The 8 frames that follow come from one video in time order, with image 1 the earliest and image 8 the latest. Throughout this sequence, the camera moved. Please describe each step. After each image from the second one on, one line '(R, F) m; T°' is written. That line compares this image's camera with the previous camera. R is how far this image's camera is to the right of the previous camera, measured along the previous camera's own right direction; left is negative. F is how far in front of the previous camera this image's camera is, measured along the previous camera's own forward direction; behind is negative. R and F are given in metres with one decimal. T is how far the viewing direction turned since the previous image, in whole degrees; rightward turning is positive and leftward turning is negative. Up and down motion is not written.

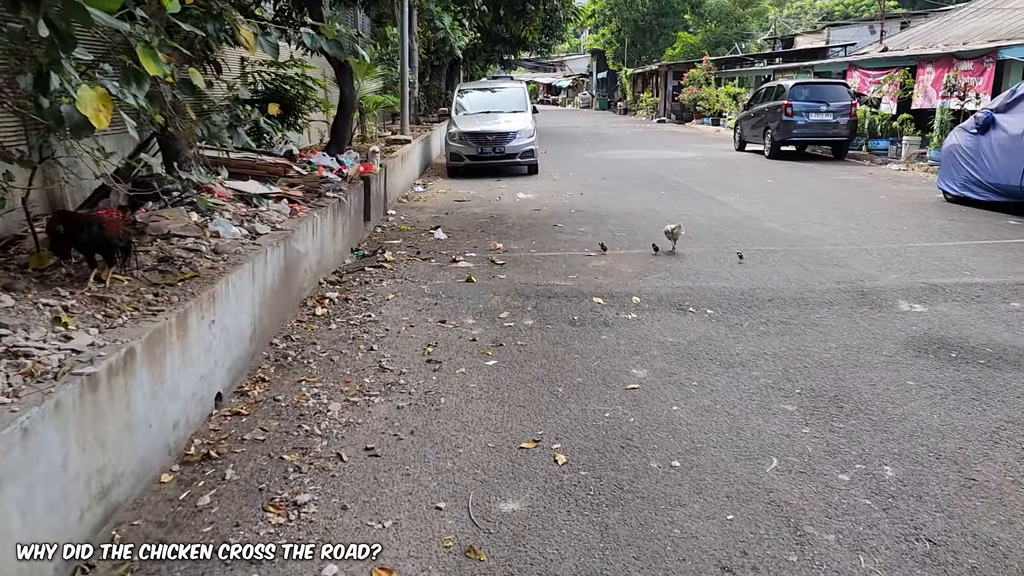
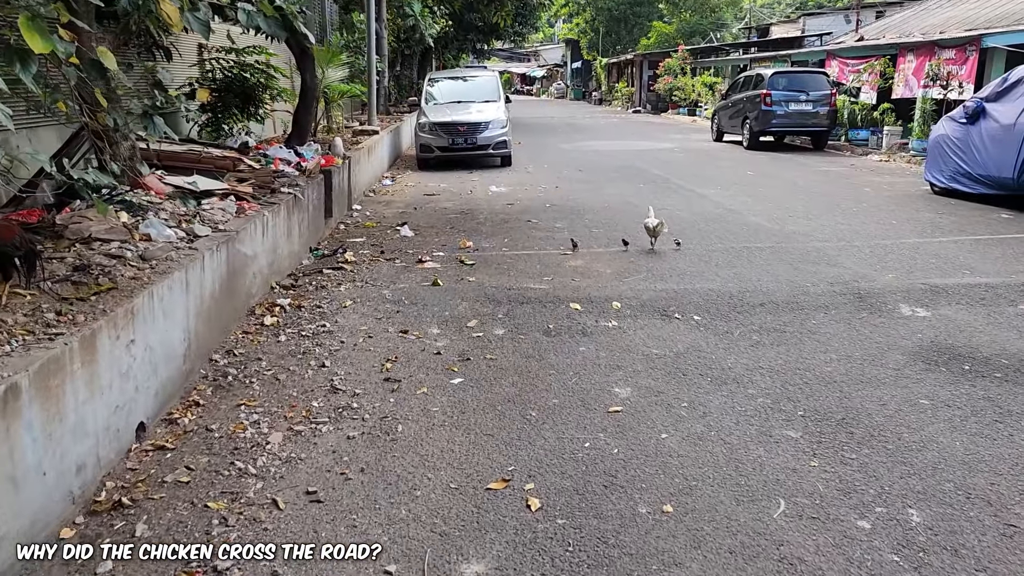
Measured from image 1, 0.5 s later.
(0.0, +0.6) m; +2°
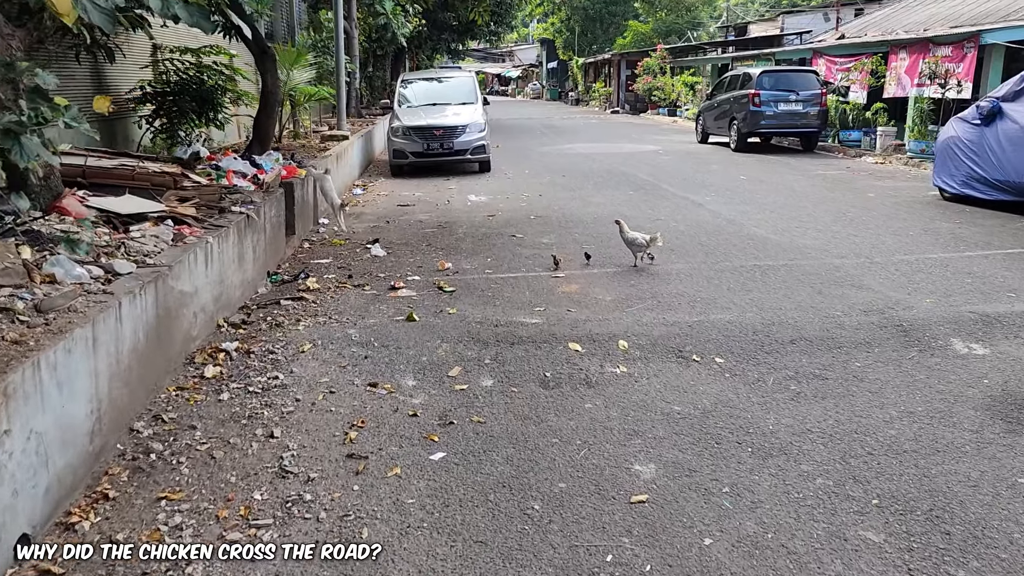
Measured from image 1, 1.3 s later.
(-0.1, +0.9) m; +2°
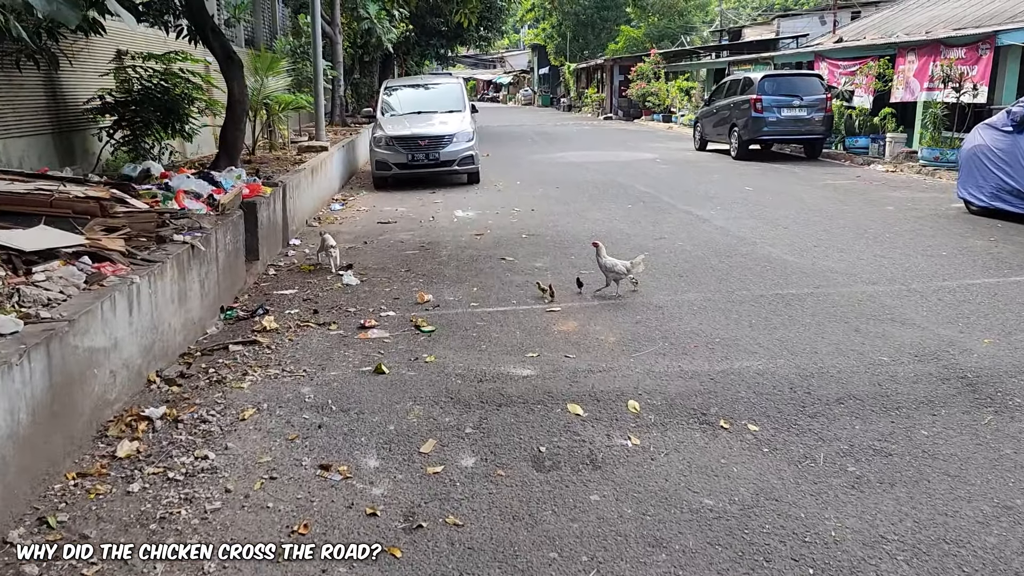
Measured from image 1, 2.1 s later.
(0.0, +0.9) m; 0°
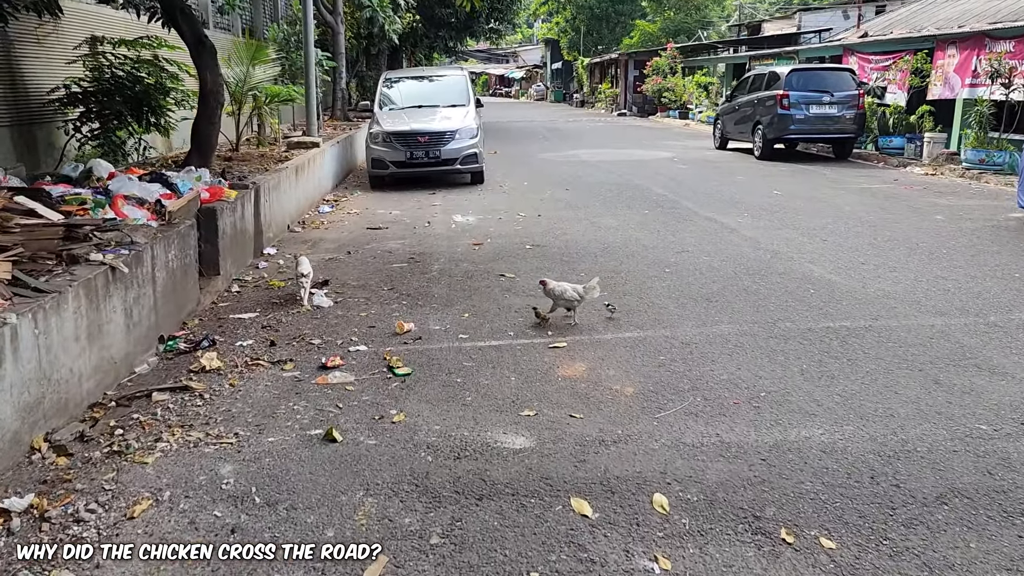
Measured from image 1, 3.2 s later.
(+0.1, +1.1) m; -1°
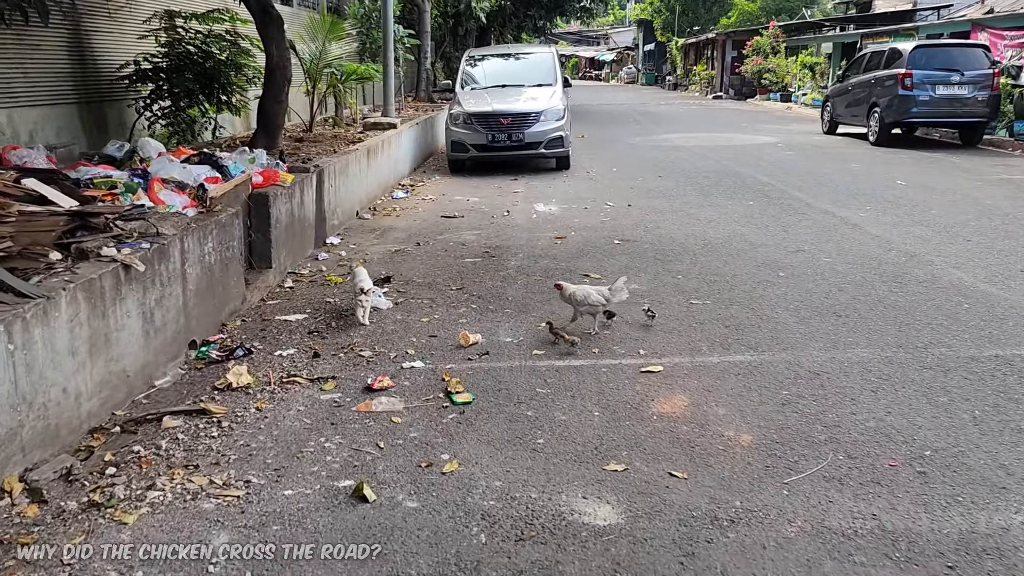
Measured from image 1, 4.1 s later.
(0.0, +0.9) m; -6°
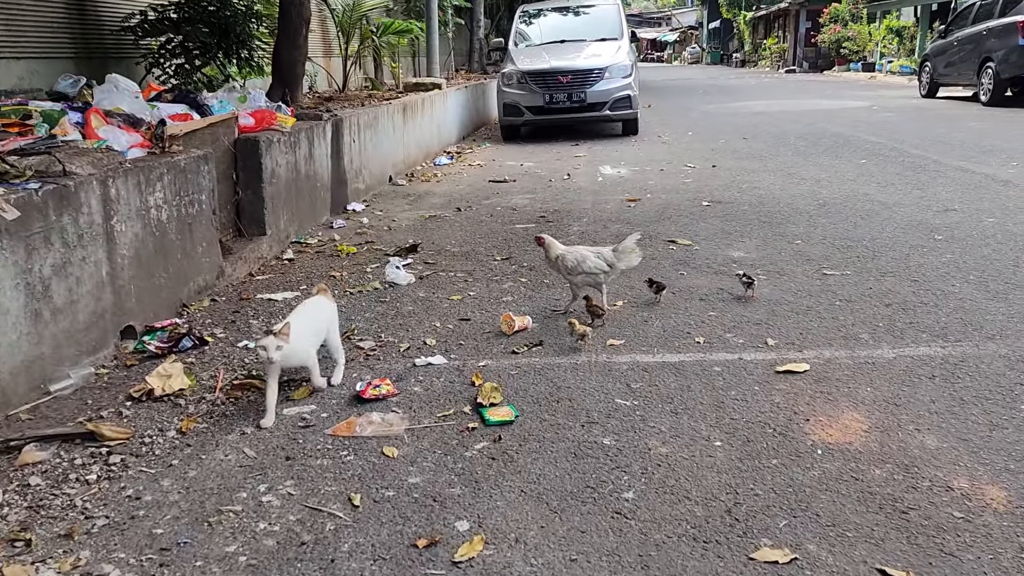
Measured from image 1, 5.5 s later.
(0.0, +1.4) m; -4°
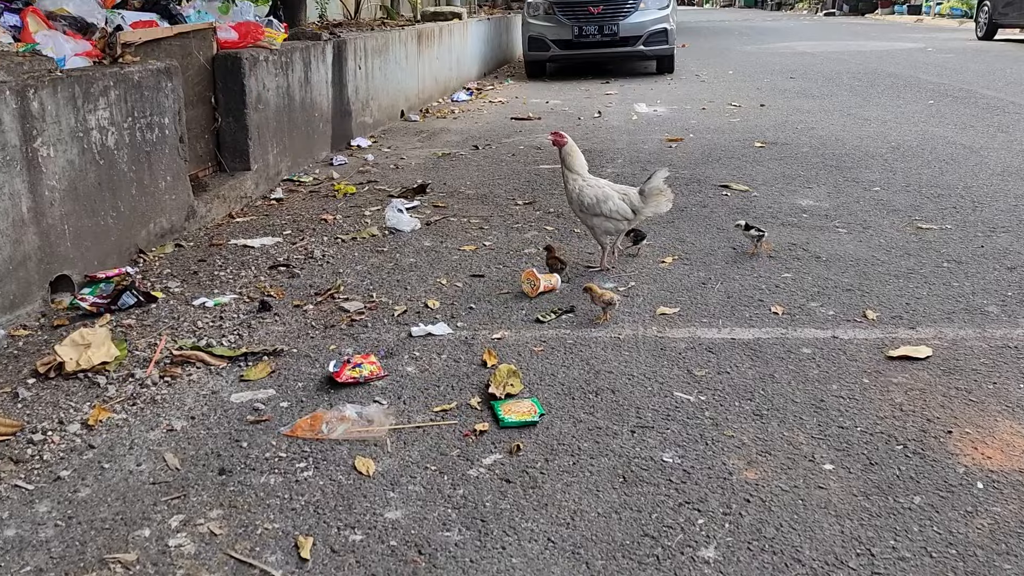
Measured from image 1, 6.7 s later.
(0.0, +0.7) m; -1°
